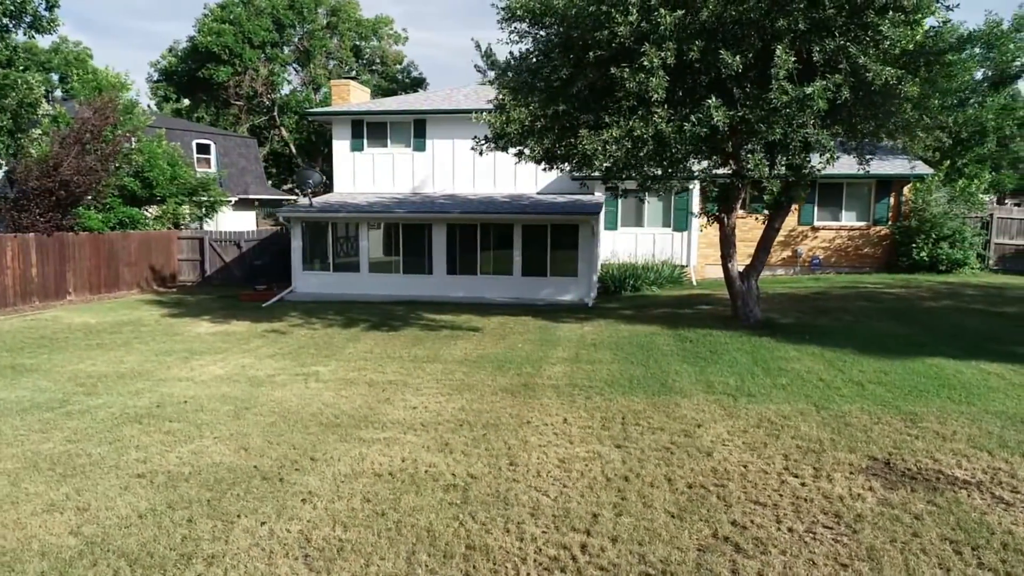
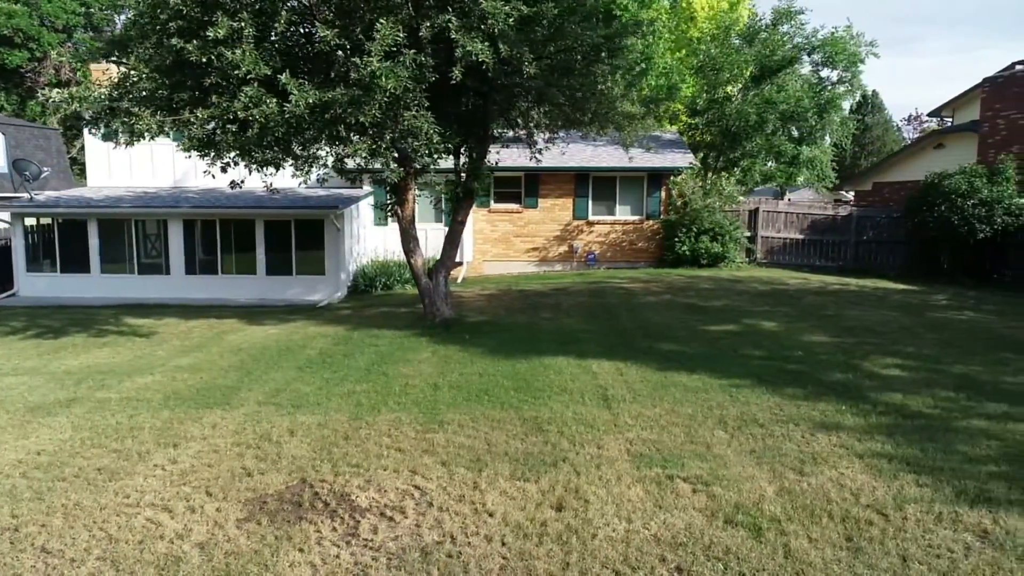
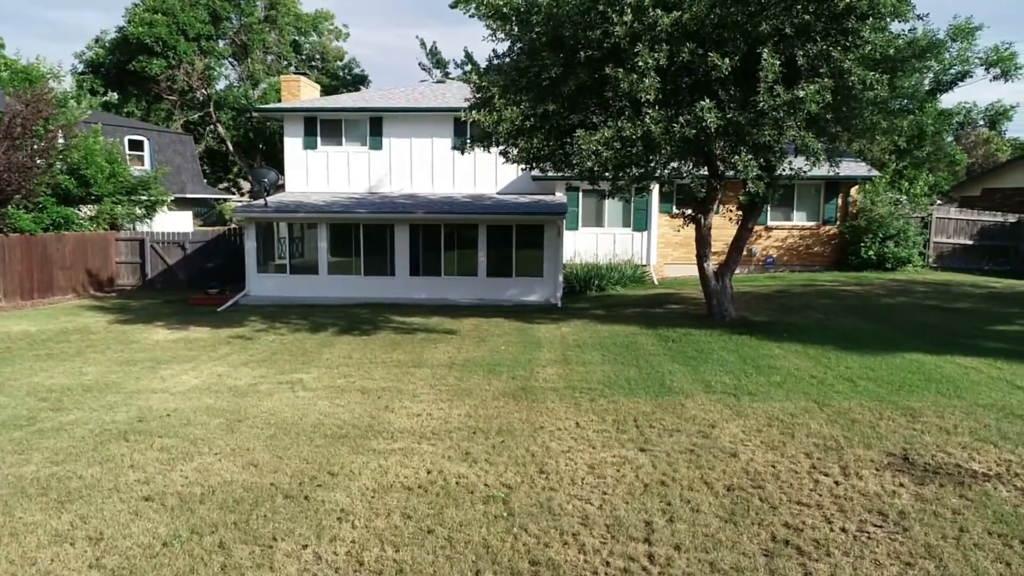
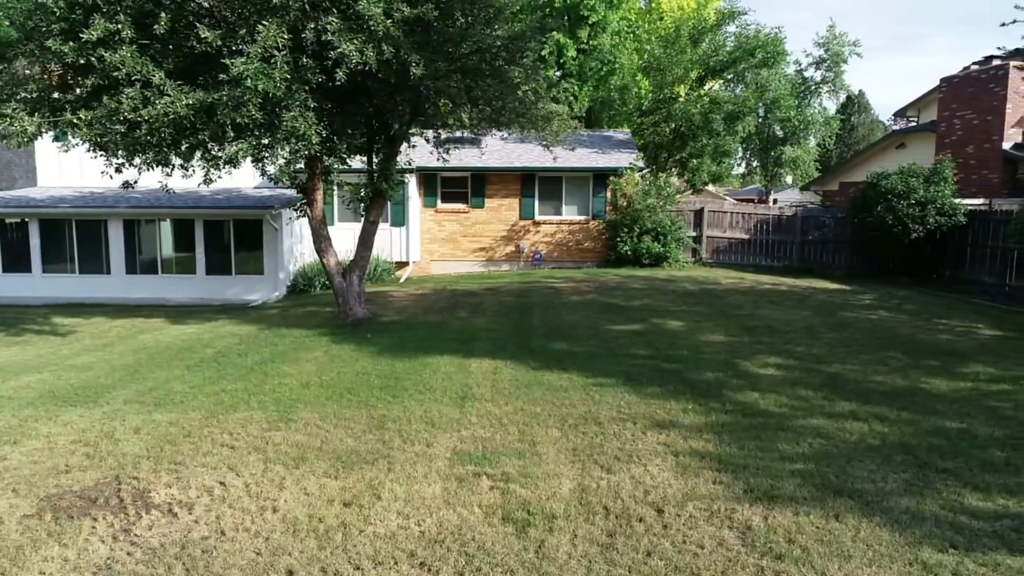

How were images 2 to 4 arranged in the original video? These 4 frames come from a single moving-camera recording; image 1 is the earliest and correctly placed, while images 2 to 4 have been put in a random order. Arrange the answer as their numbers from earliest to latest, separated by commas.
3, 2, 4
